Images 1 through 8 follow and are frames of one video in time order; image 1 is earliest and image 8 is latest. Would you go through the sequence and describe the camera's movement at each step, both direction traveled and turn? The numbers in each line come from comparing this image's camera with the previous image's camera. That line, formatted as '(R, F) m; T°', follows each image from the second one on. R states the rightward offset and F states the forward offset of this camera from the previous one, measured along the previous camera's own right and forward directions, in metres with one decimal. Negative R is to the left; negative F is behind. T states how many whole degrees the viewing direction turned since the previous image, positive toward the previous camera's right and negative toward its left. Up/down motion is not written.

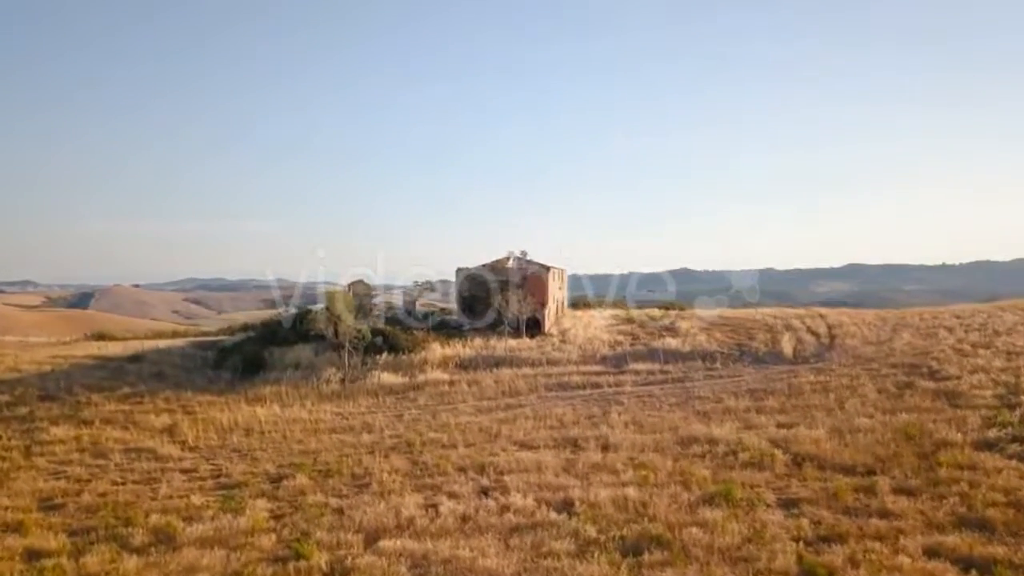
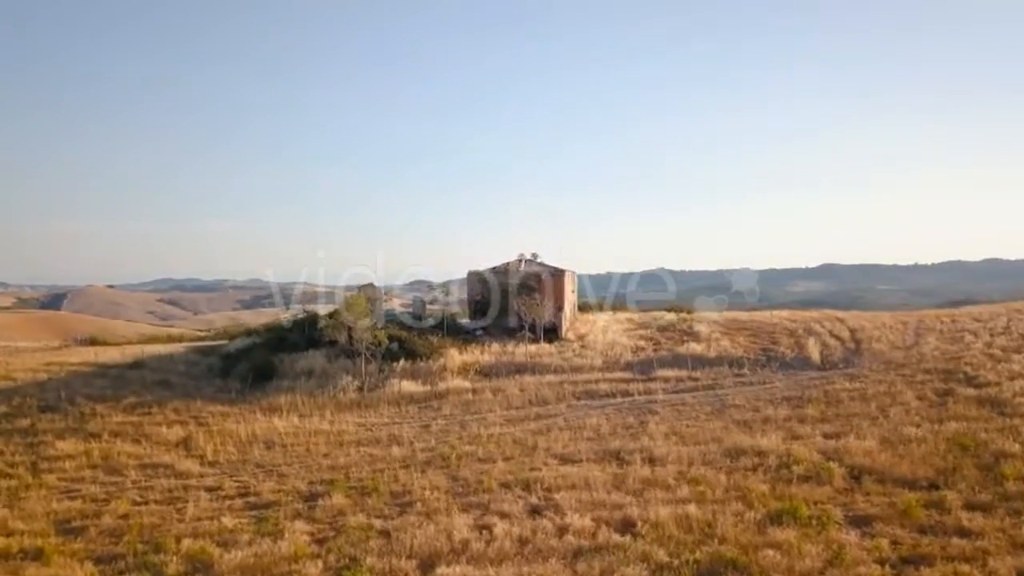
(-1.2, +0.7) m; +1°
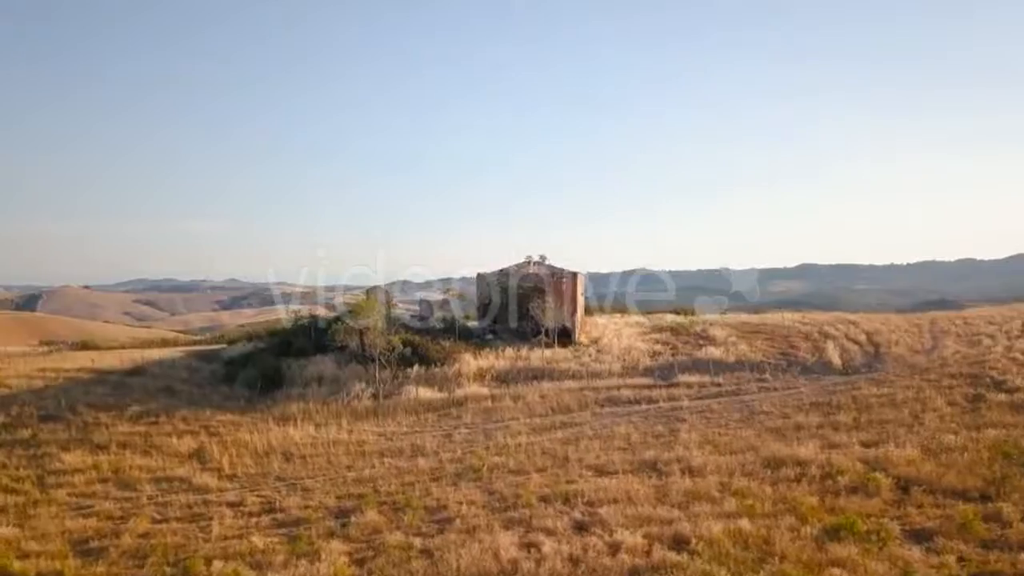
(-0.9, +0.5) m; +1°
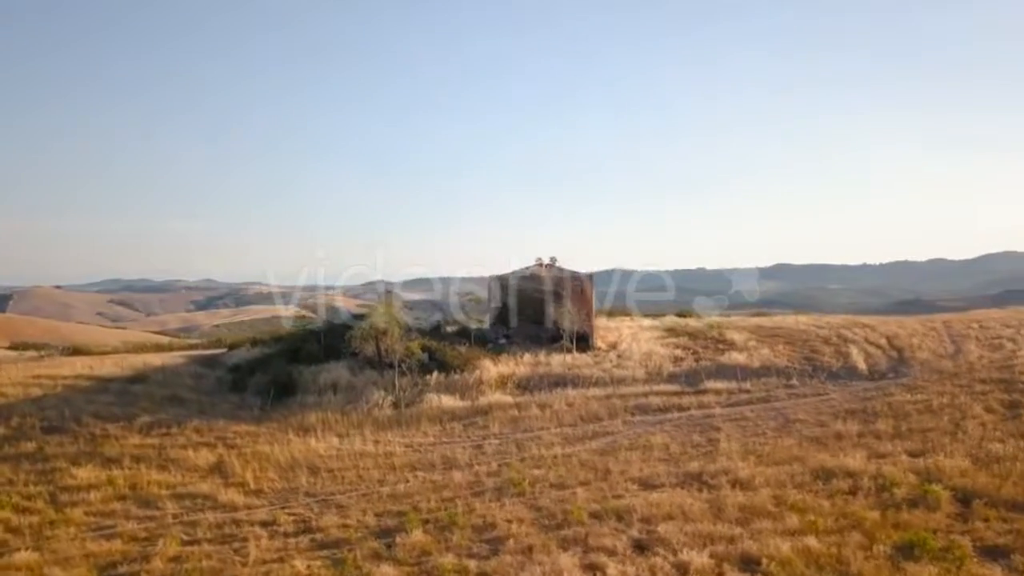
(-1.1, +0.6) m; +1°
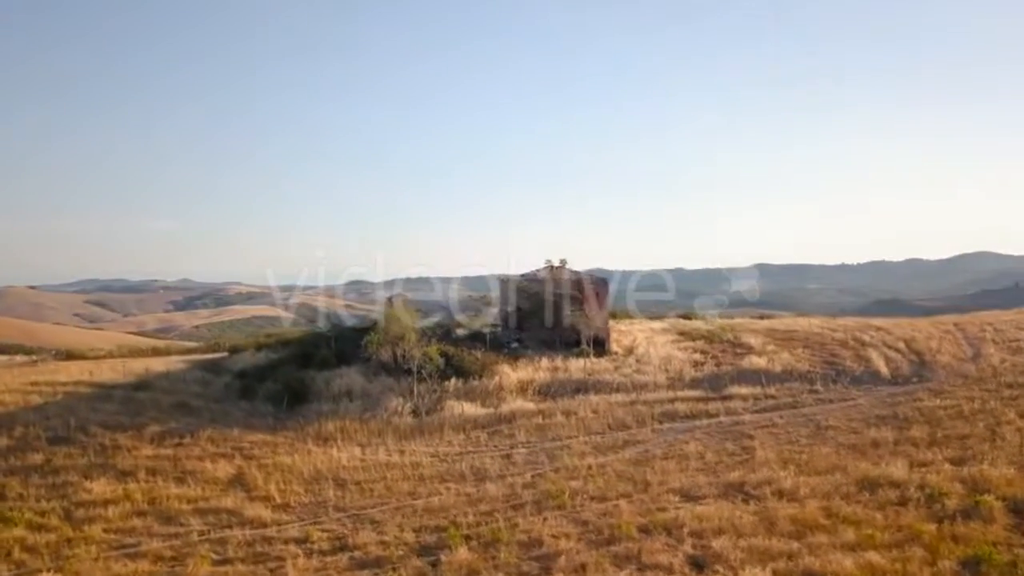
(-1.0, +0.5) m; +1°
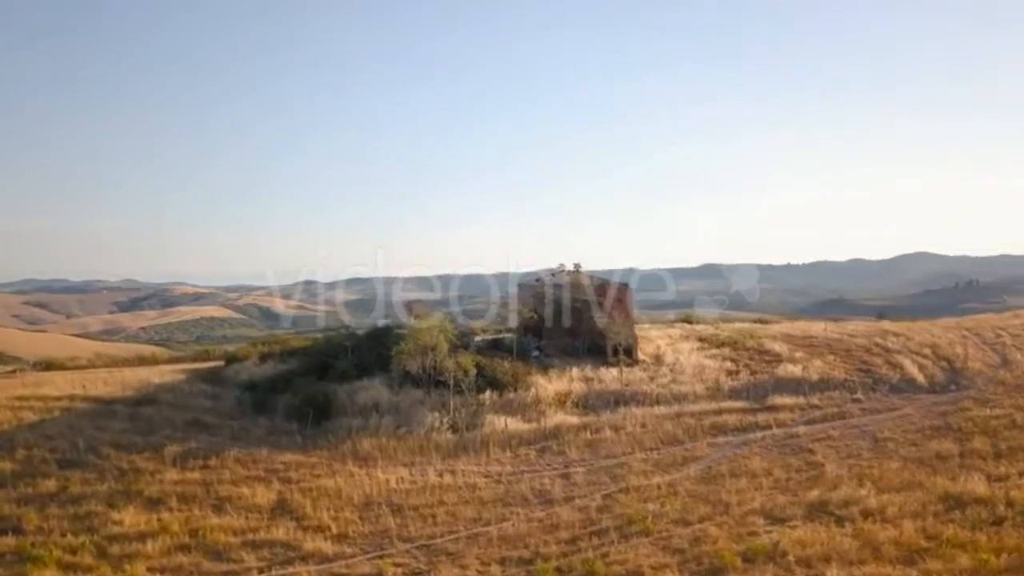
(-2.0, +0.9) m; +3°
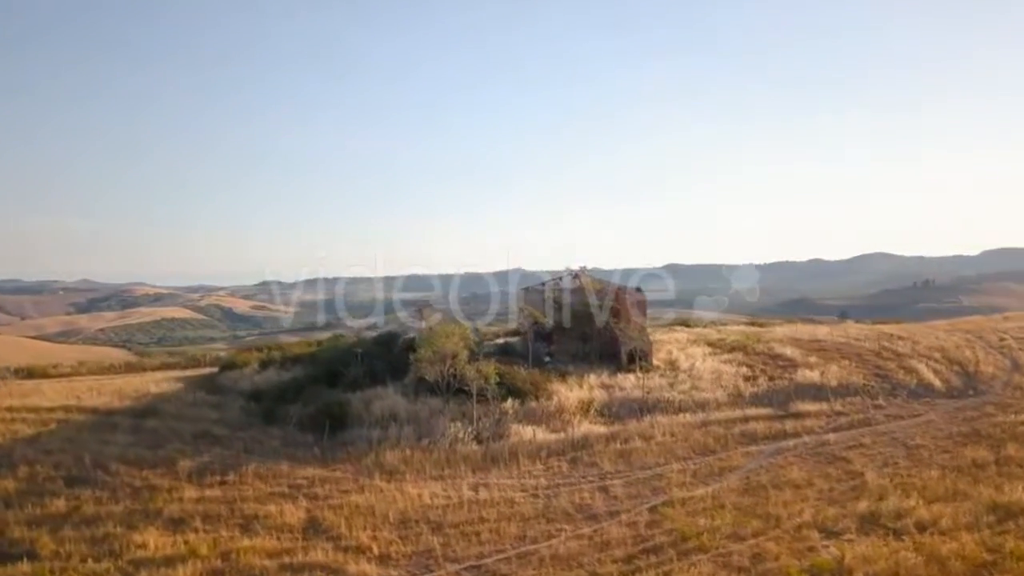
(-1.3, +0.5) m; +2°
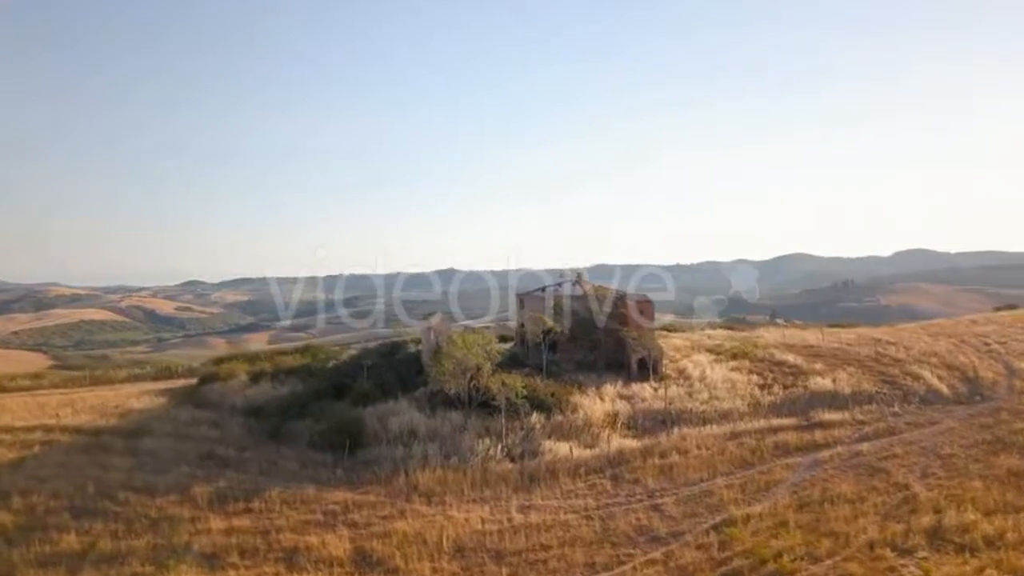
(-2.0, +0.8) m; +5°
